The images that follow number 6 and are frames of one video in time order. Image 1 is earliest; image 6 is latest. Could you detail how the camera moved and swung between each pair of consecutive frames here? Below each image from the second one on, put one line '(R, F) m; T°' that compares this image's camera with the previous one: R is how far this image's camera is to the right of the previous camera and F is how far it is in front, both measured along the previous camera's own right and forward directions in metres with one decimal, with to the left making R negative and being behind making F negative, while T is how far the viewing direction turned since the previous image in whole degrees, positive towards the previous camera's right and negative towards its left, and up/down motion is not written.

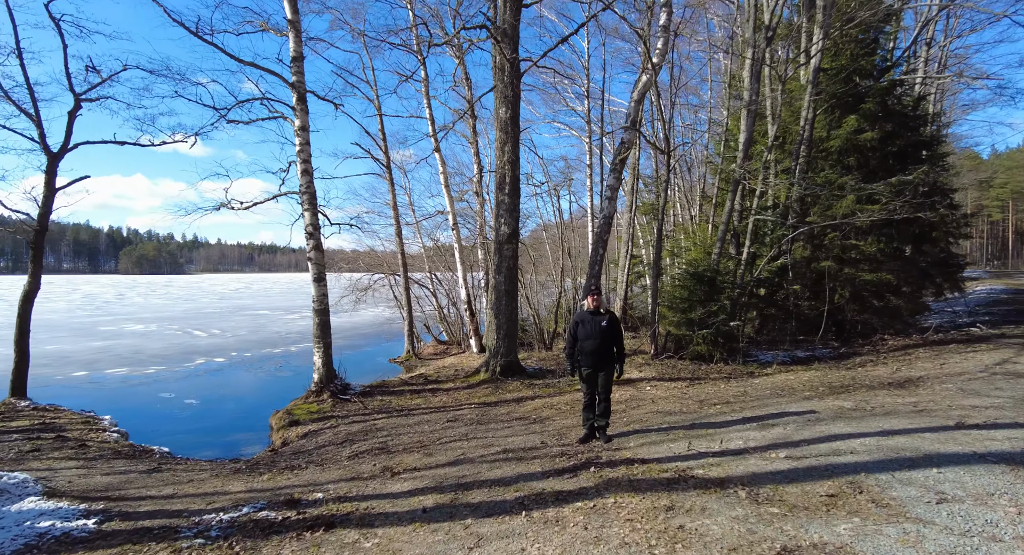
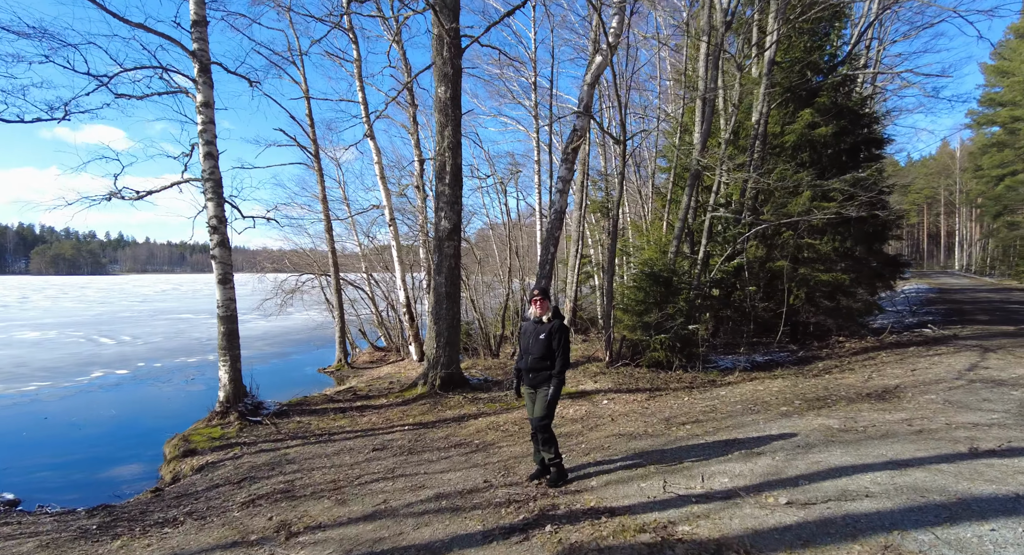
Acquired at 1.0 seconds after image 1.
(+0.1, +1.0) m; +6°
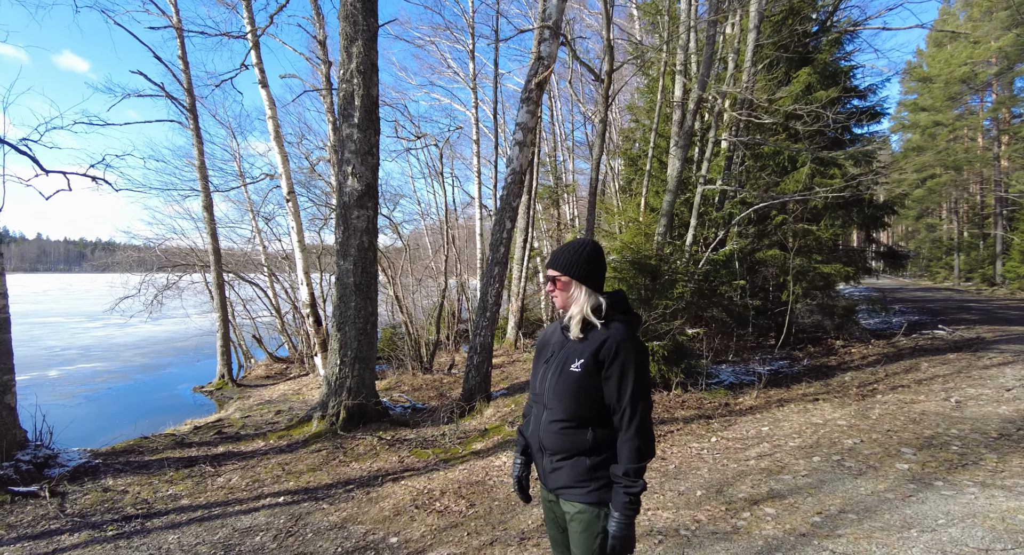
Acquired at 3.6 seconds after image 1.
(-0.1, +2.5) m; +8°
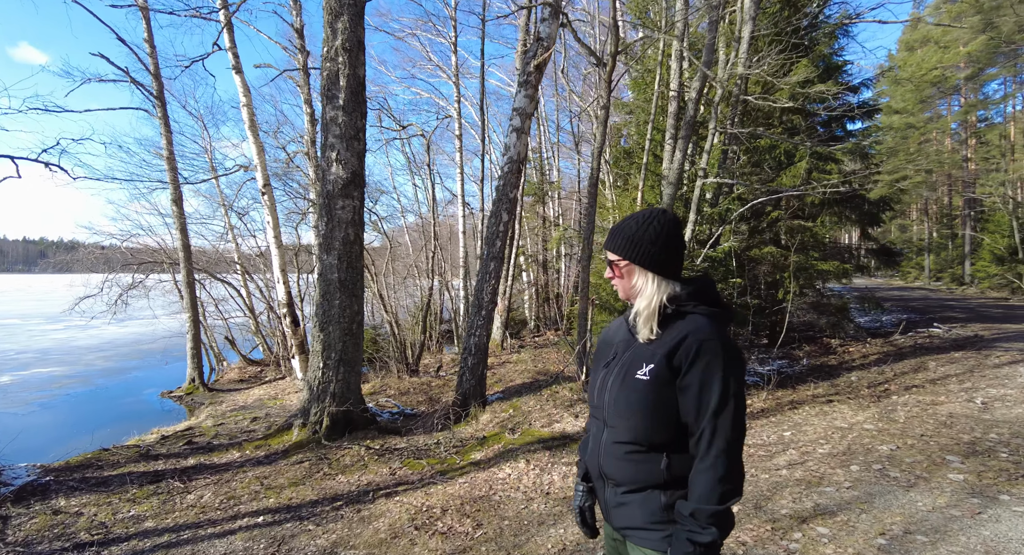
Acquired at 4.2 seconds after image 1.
(-0.2, +0.4) m; +2°
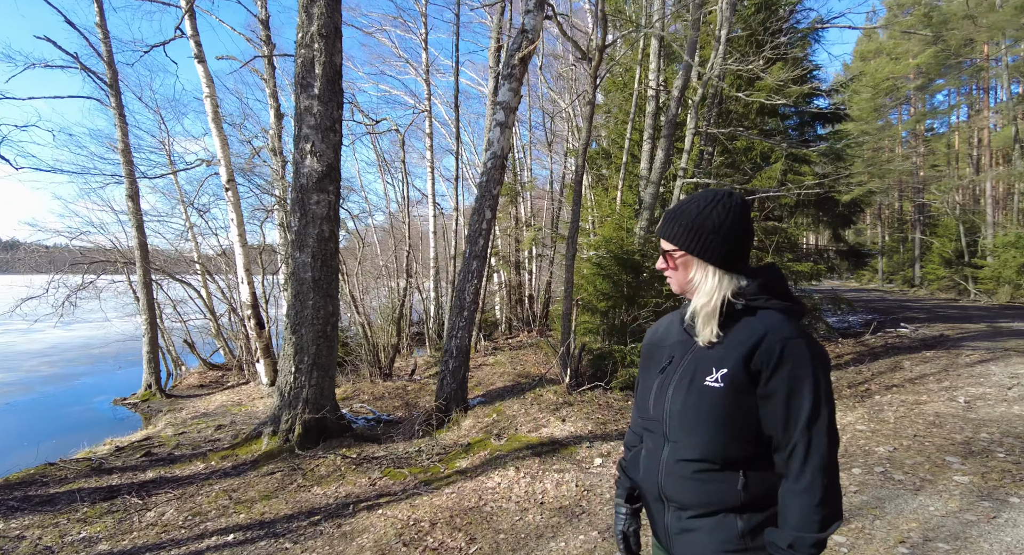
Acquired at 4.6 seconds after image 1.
(-0.2, +0.2) m; +4°
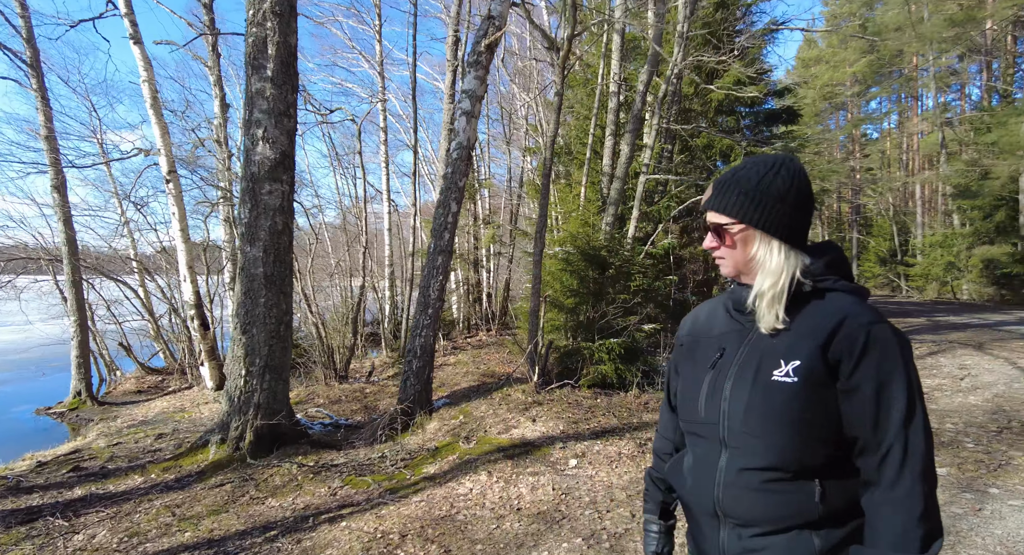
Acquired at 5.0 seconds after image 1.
(-0.1, +0.2) m; +5°
